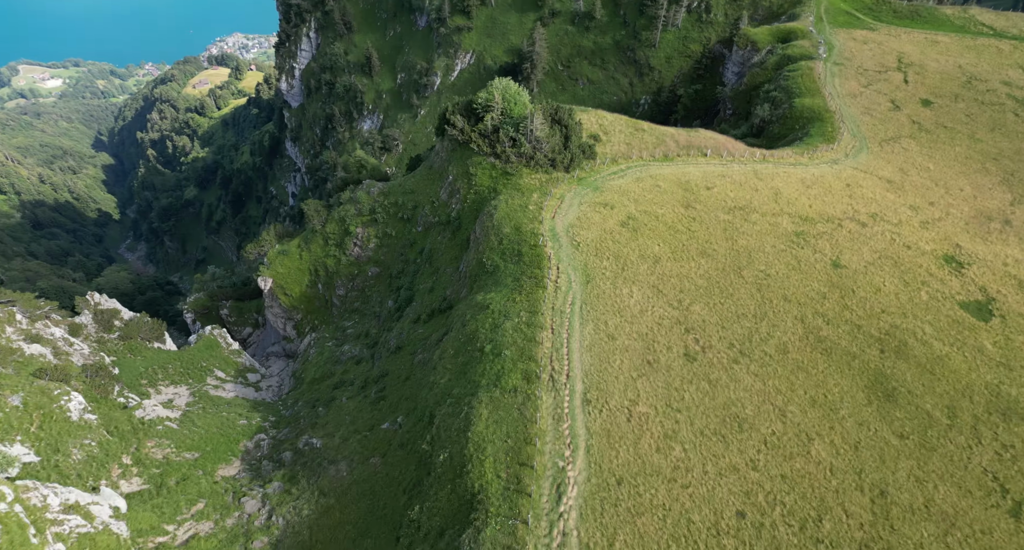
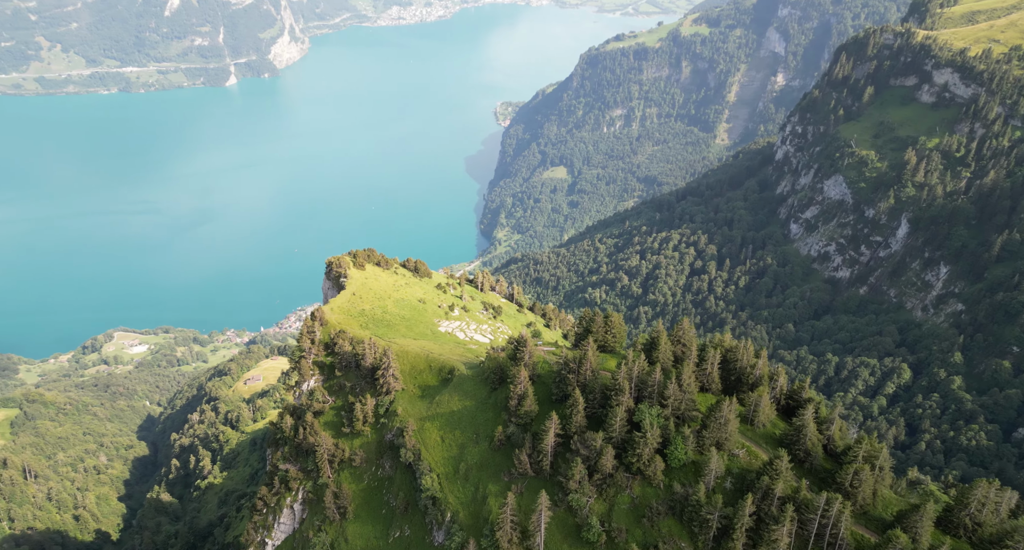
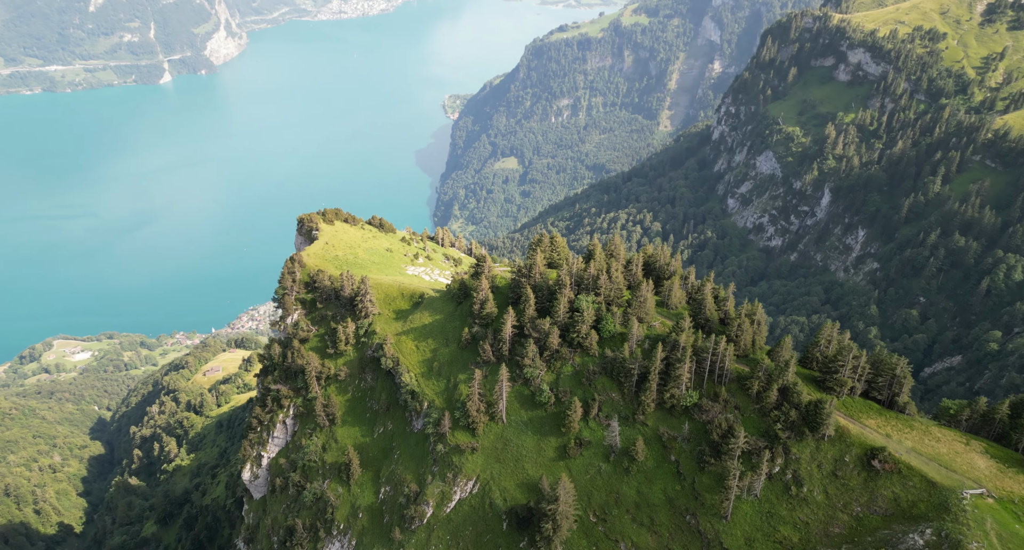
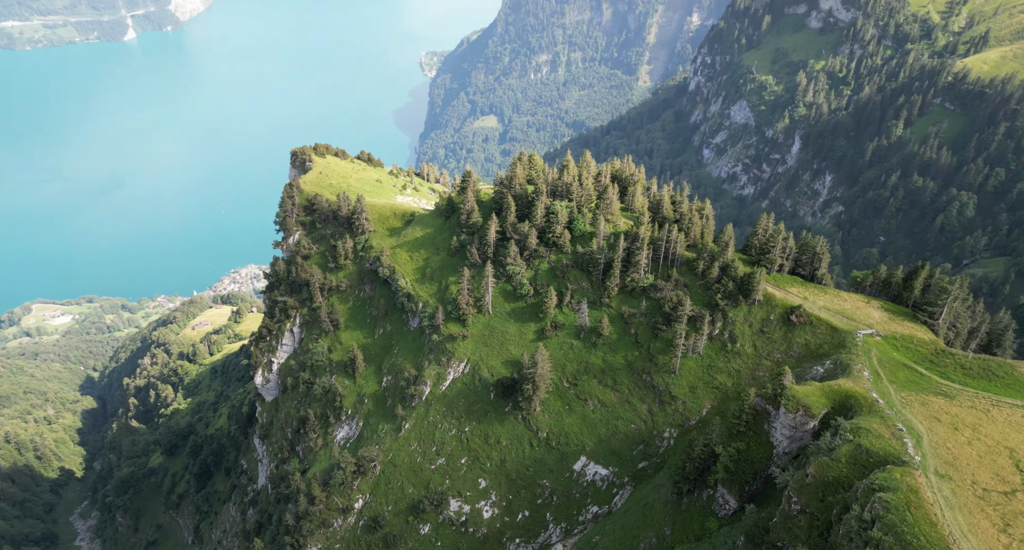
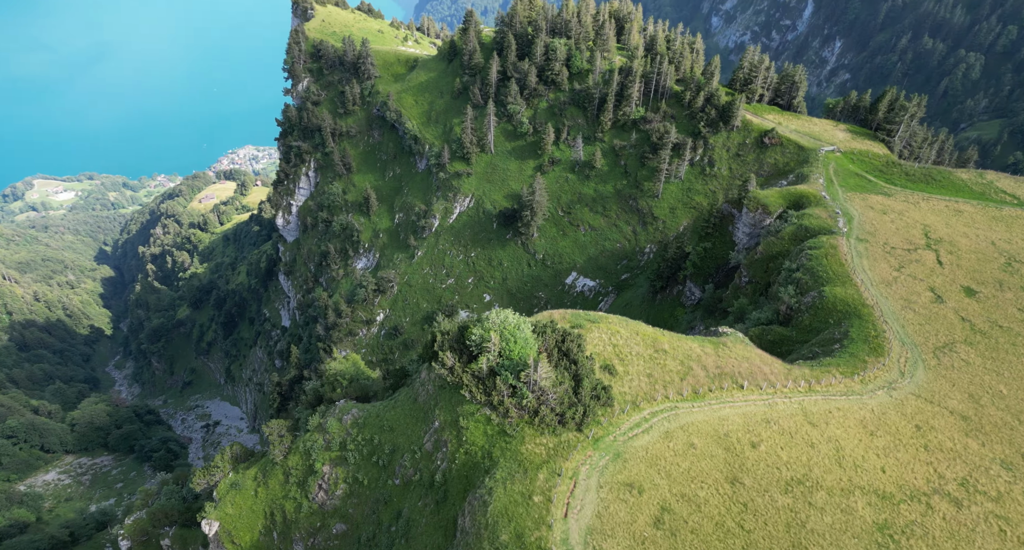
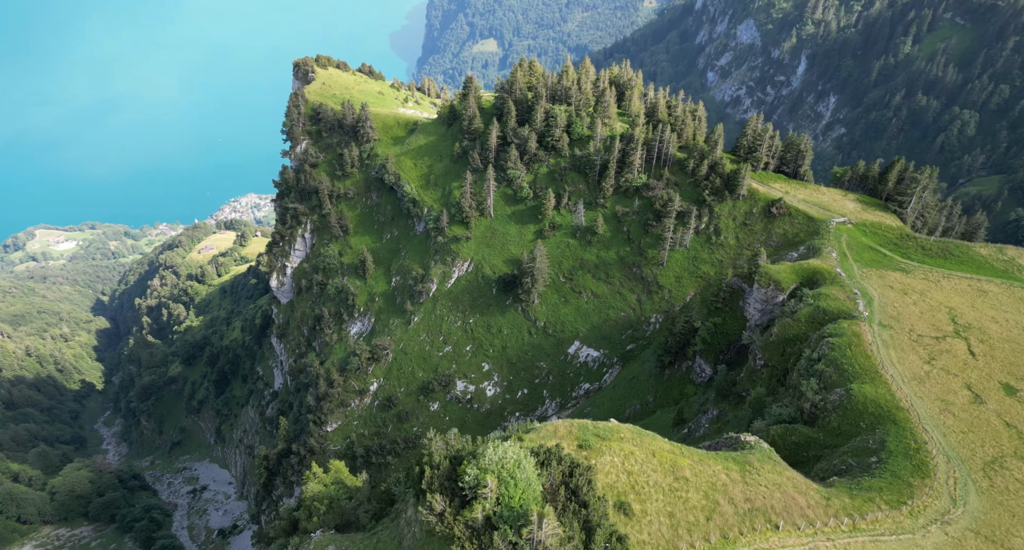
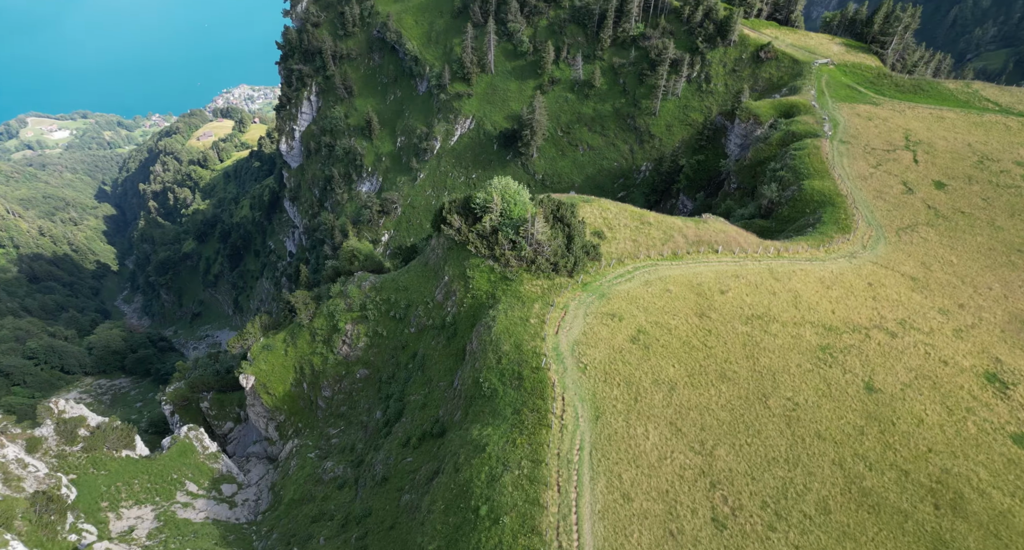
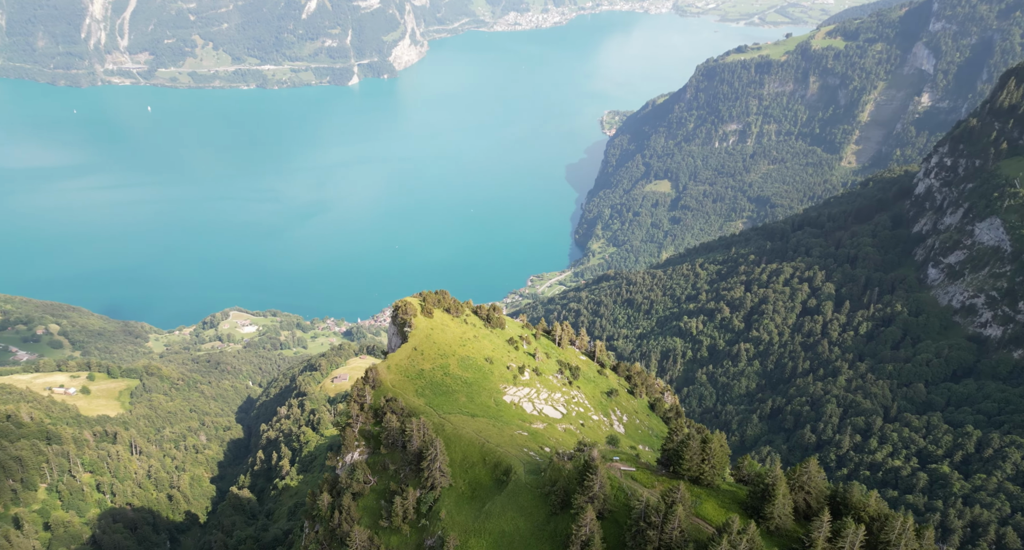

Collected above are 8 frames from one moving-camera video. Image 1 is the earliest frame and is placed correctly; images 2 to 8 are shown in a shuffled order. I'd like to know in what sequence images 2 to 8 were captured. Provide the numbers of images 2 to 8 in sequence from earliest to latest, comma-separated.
7, 5, 6, 4, 3, 2, 8
